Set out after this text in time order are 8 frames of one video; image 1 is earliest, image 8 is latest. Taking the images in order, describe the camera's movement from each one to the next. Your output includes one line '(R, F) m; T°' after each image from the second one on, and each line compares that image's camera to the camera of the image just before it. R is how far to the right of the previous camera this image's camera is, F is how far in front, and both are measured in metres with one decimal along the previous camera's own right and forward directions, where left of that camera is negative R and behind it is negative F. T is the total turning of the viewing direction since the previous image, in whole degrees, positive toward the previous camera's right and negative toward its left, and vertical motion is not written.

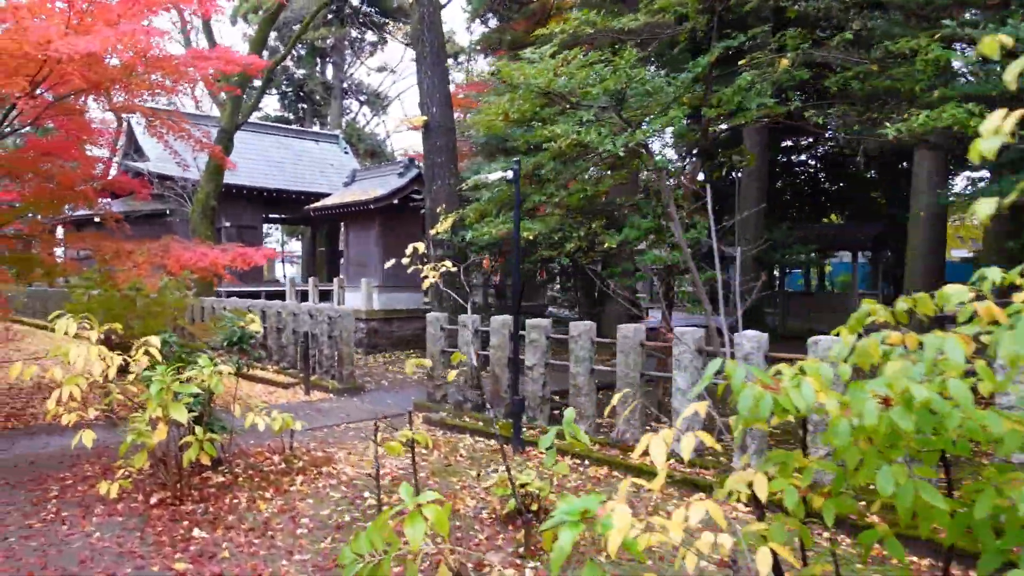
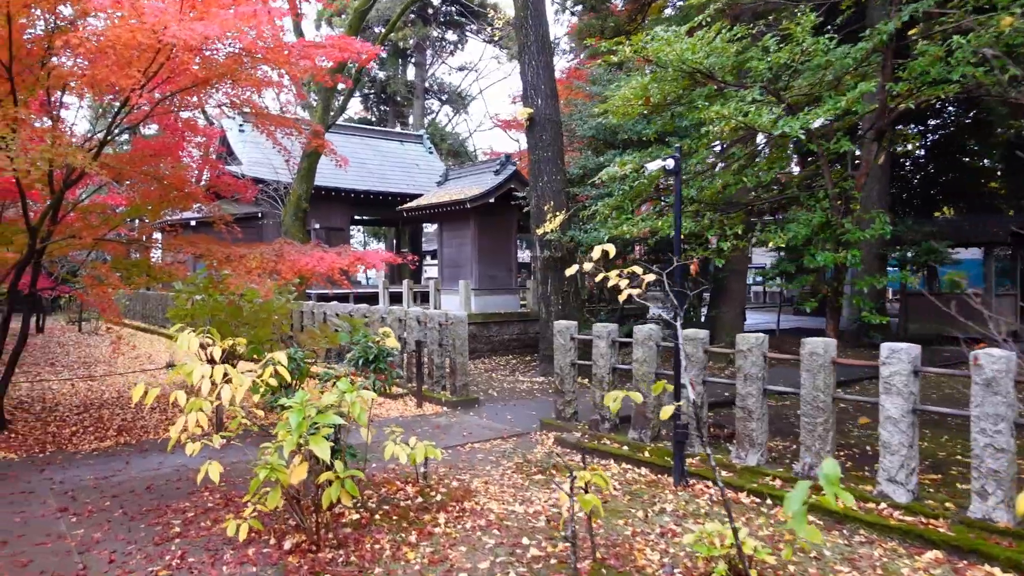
(-0.6, +0.7) m; -6°
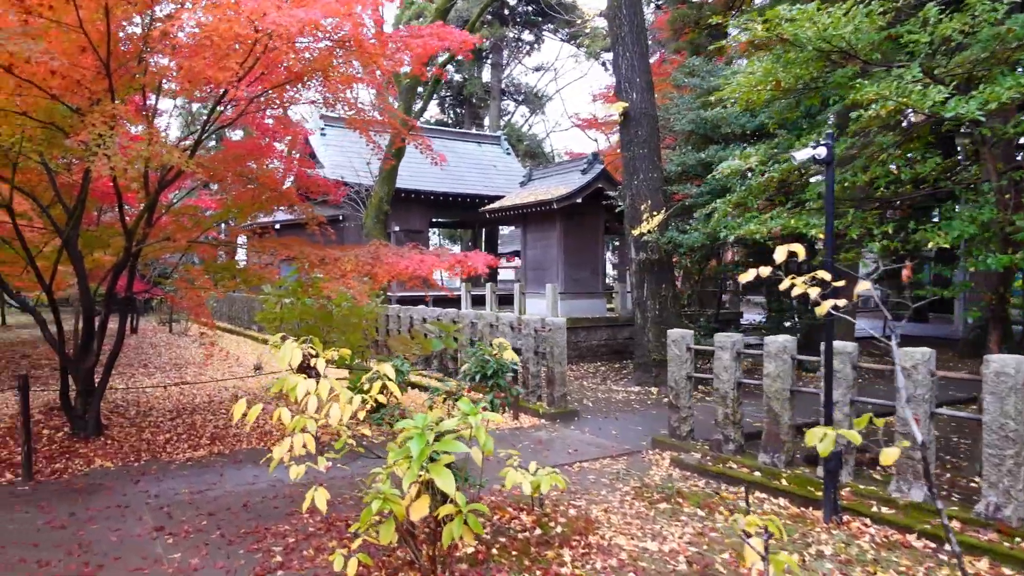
(-0.3, +0.5) m; -5°
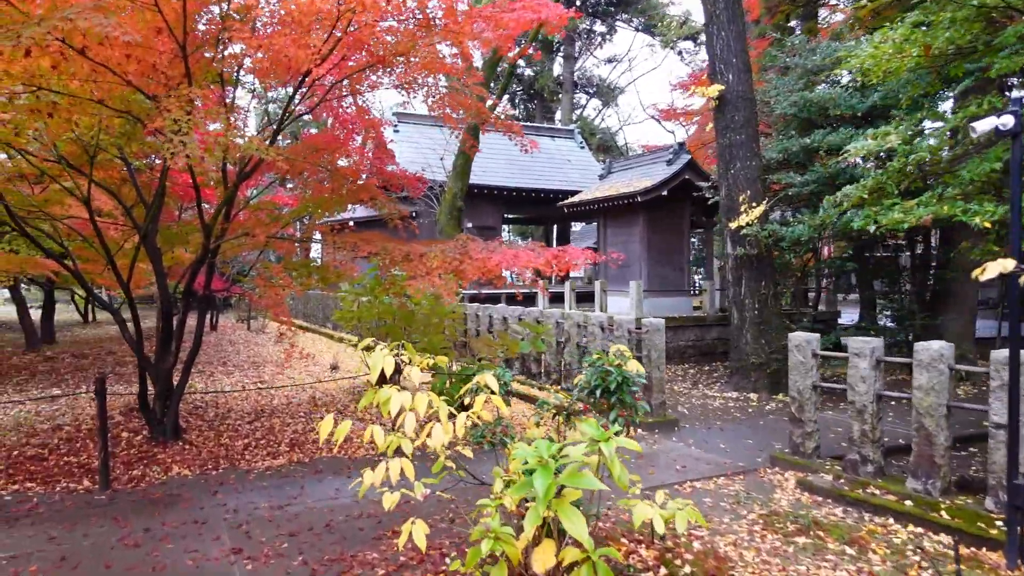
(-0.2, +0.5) m; -5°
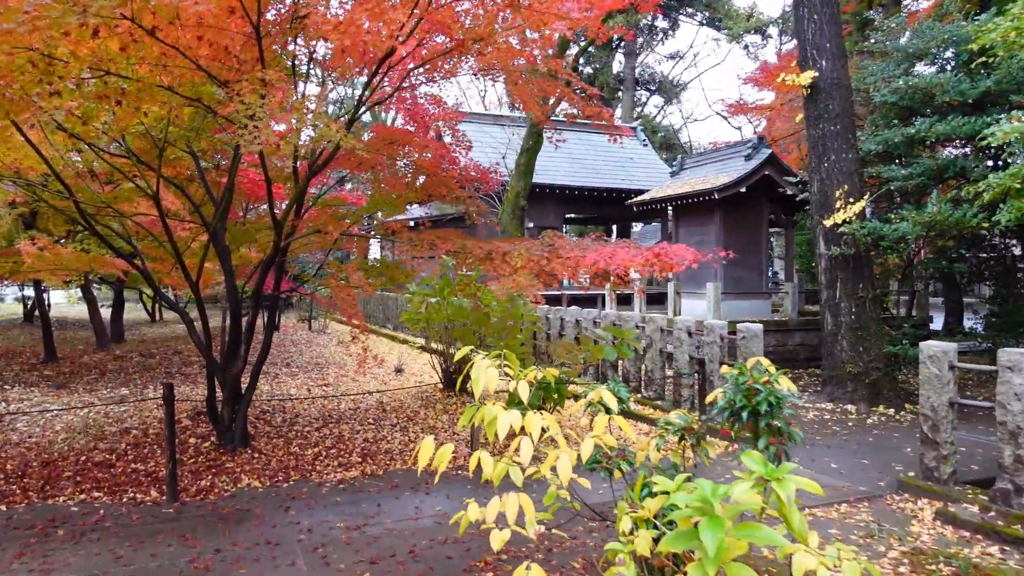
(-0.3, +0.4) m; -4°
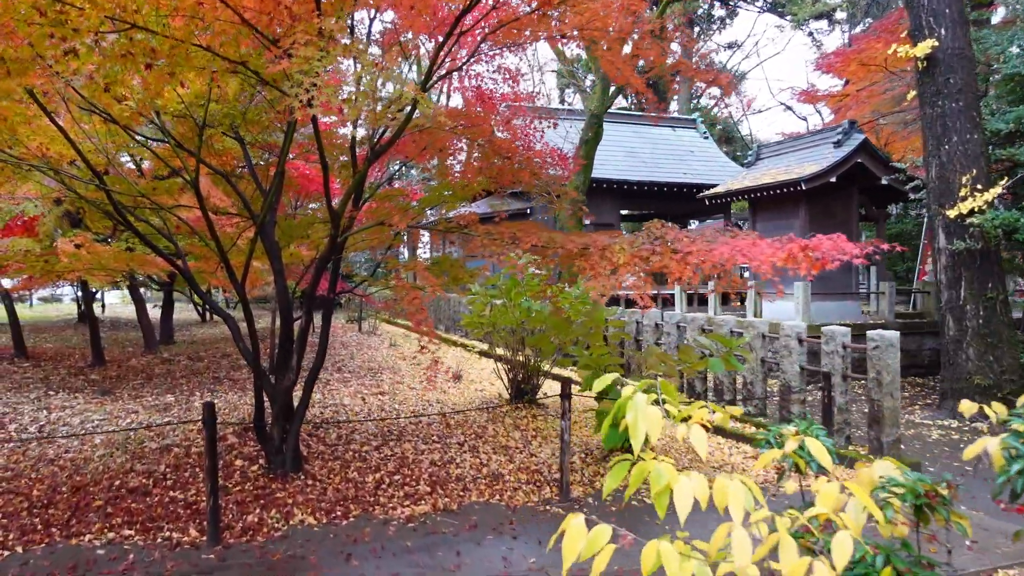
(-0.3, +0.8) m; -3°
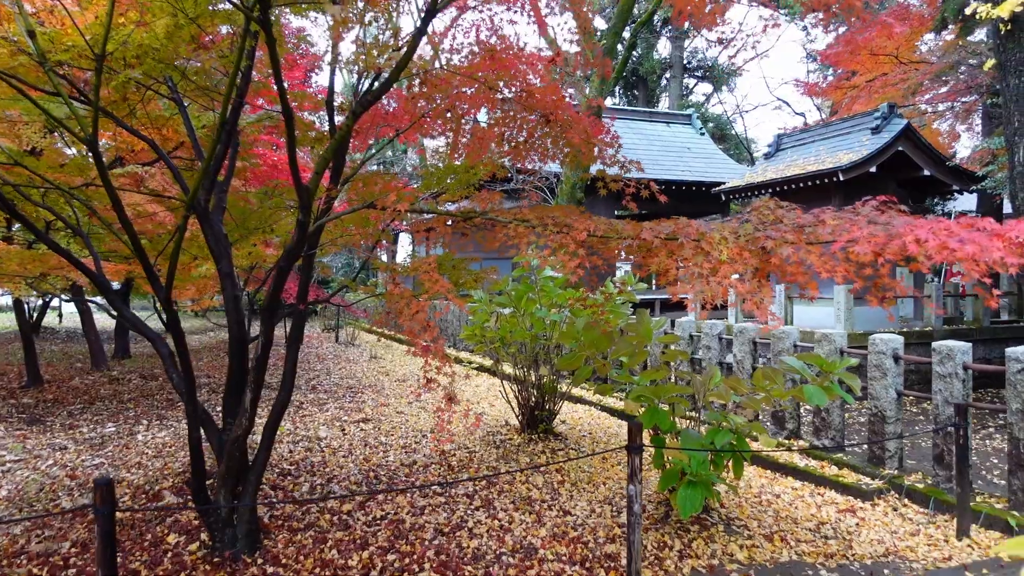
(-0.3, +1.3) m; +2°
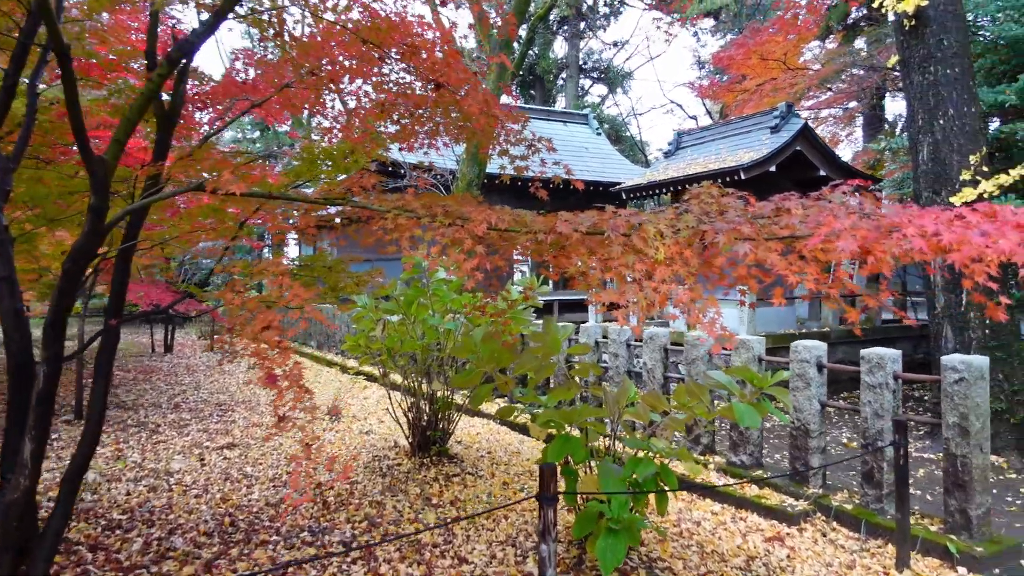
(+0.1, +0.7) m; +8°
